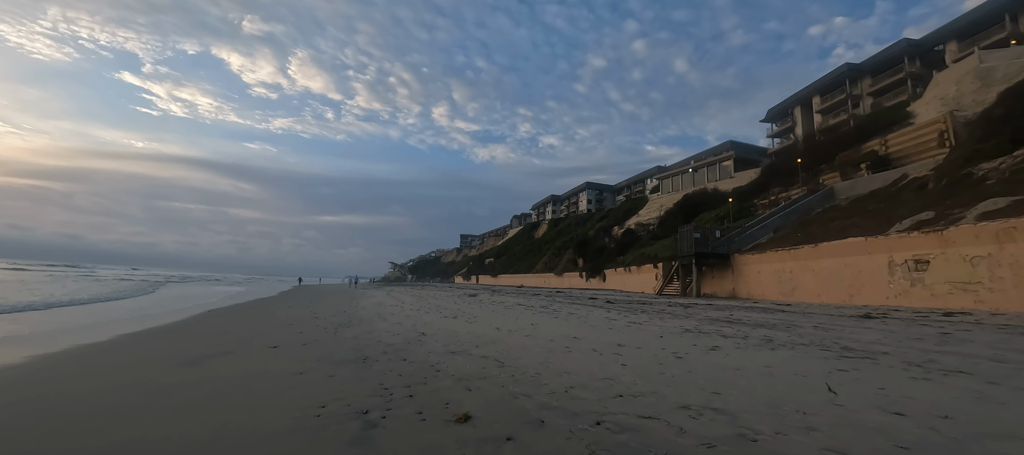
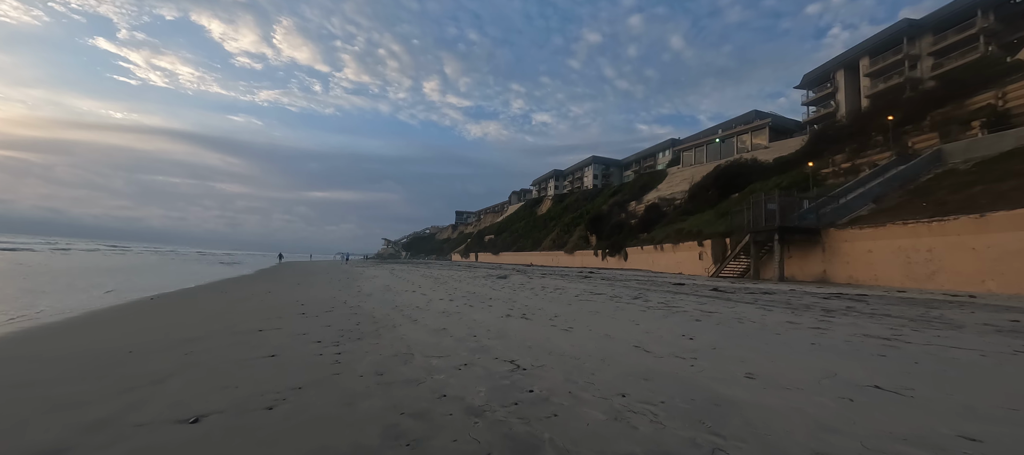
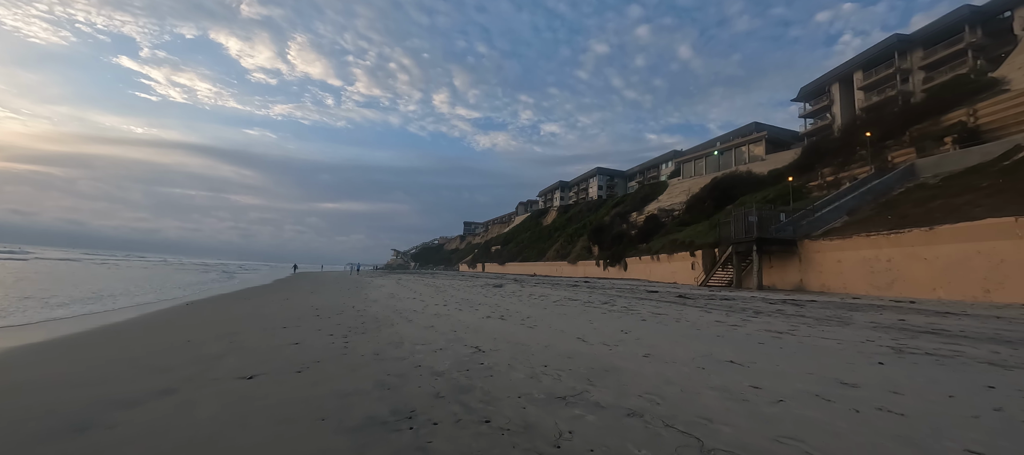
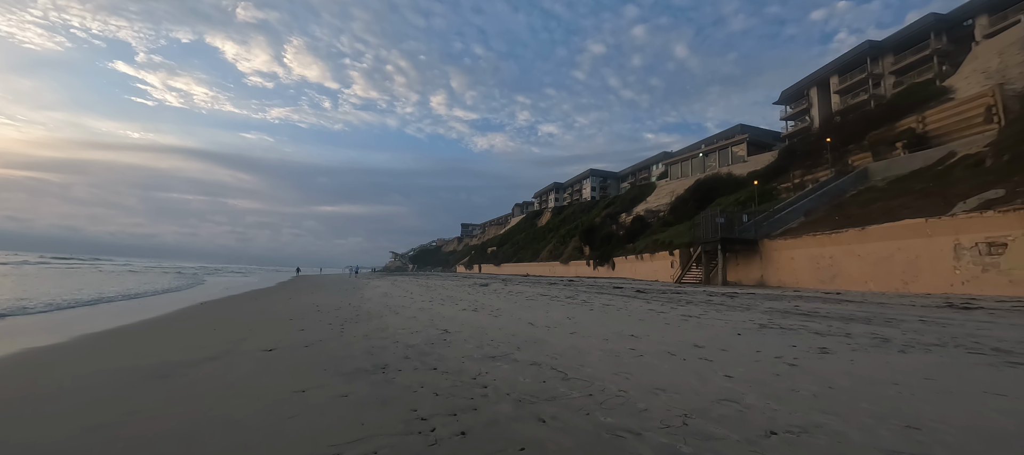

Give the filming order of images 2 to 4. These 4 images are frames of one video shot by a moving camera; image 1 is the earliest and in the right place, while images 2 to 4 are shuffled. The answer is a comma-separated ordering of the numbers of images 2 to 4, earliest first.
4, 3, 2
